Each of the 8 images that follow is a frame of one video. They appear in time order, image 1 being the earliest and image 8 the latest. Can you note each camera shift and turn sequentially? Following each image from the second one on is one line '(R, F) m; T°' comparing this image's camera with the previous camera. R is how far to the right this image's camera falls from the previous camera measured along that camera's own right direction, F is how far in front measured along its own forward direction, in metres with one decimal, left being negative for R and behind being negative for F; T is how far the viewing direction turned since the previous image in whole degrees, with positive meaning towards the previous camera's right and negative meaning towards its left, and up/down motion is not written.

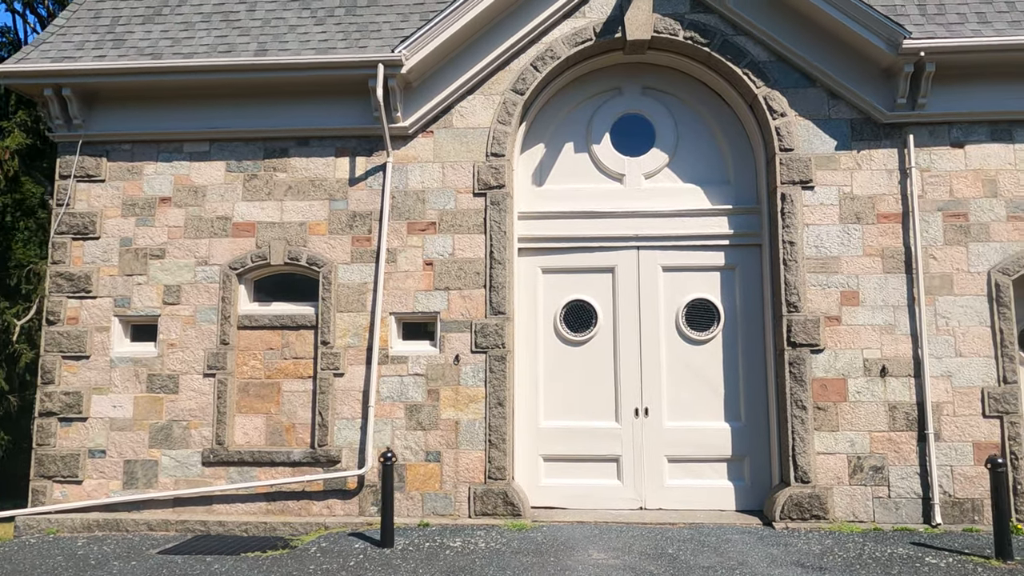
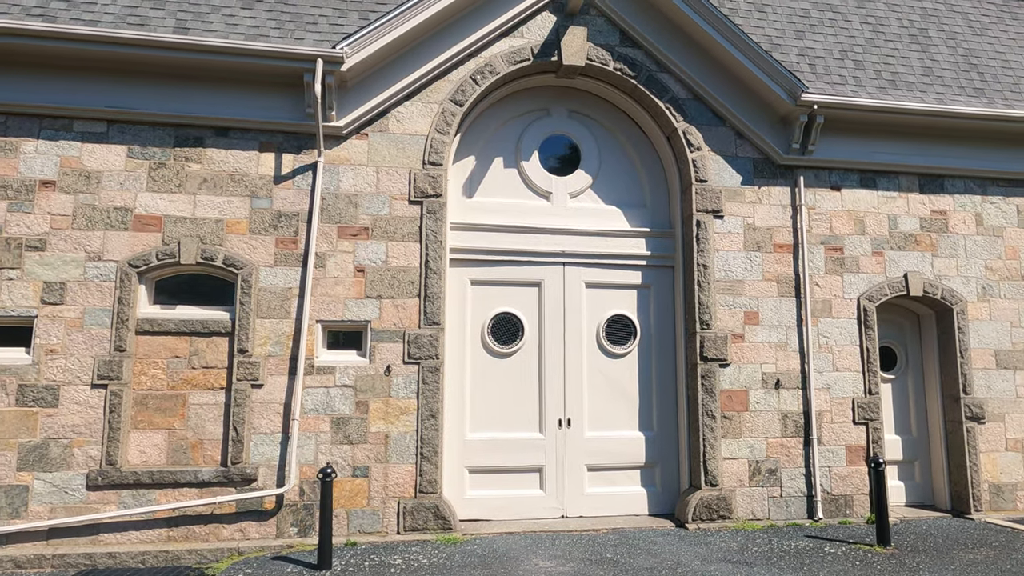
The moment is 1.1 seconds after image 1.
(-0.9, +0.1) m; +14°
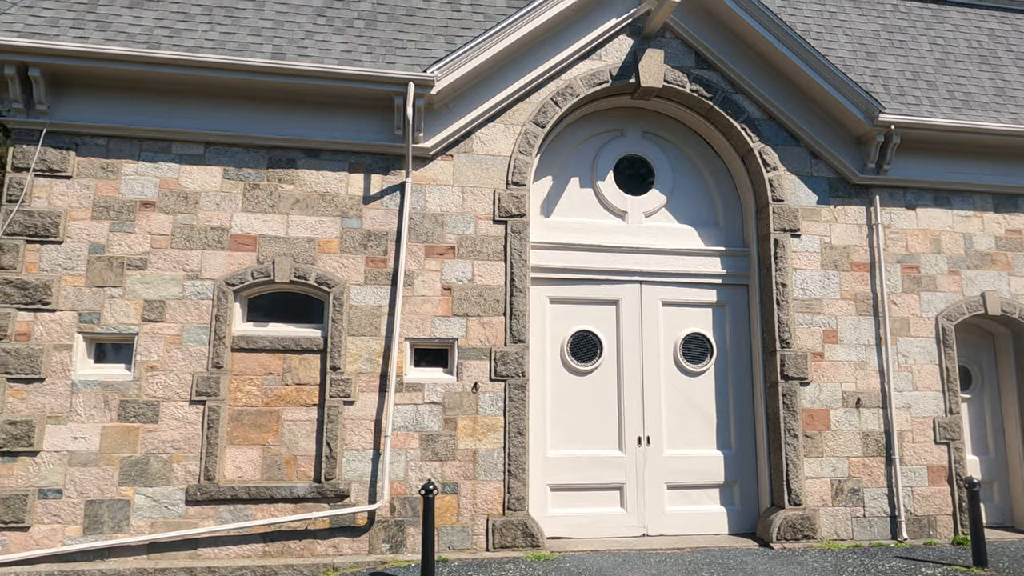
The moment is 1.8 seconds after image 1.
(-0.7, -0.1) m; -1°
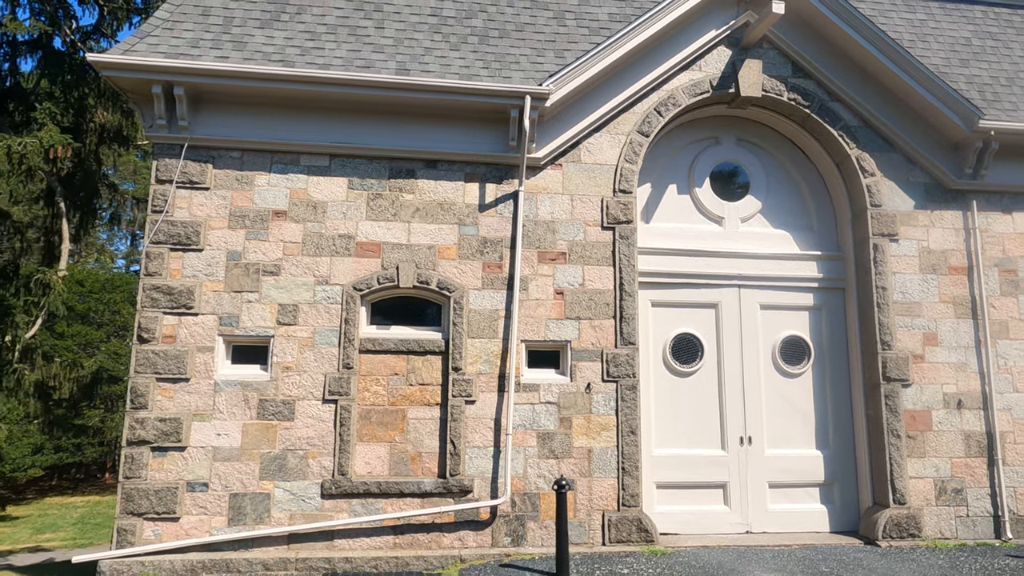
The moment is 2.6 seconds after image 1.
(-0.9, -0.3) m; -2°
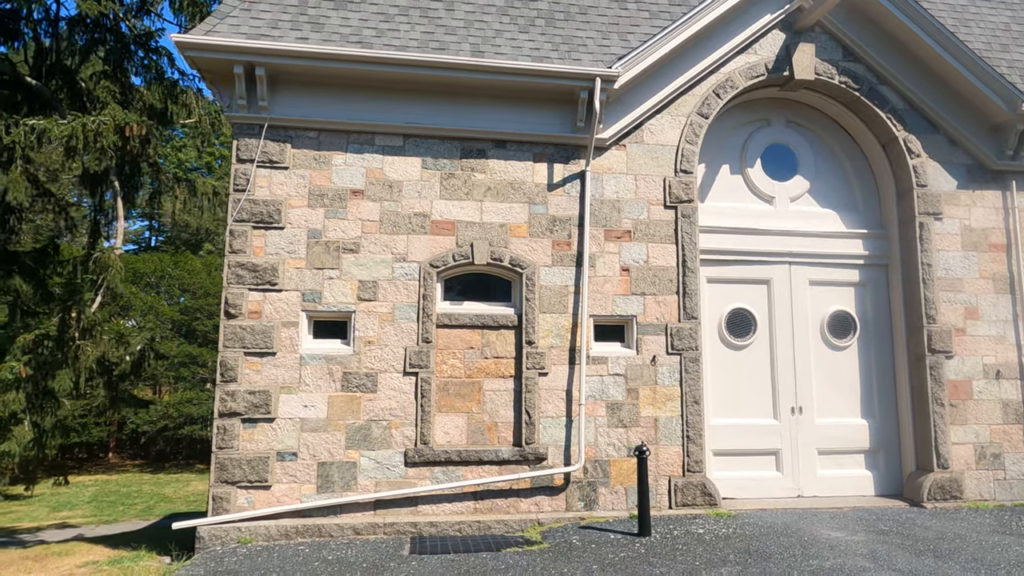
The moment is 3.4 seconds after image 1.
(-0.8, -0.2) m; +1°
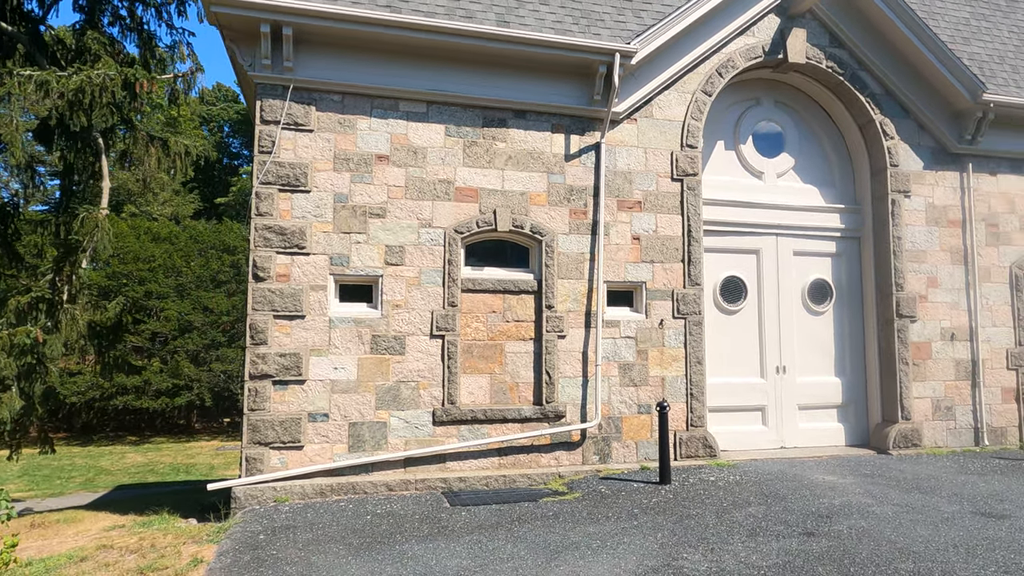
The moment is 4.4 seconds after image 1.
(-1.0, -0.2) m; +6°
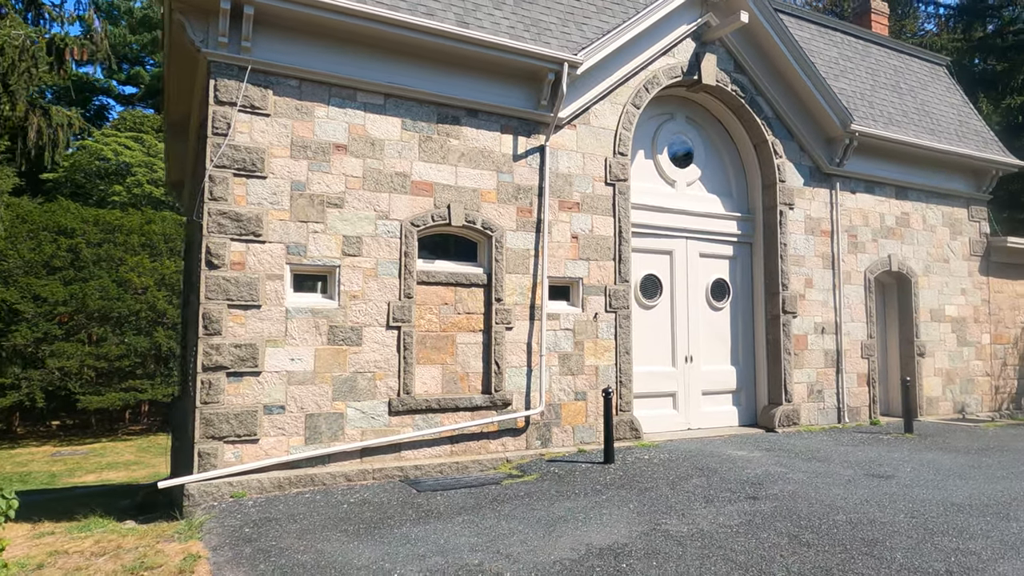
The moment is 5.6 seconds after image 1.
(-1.0, -0.2) m; +13°
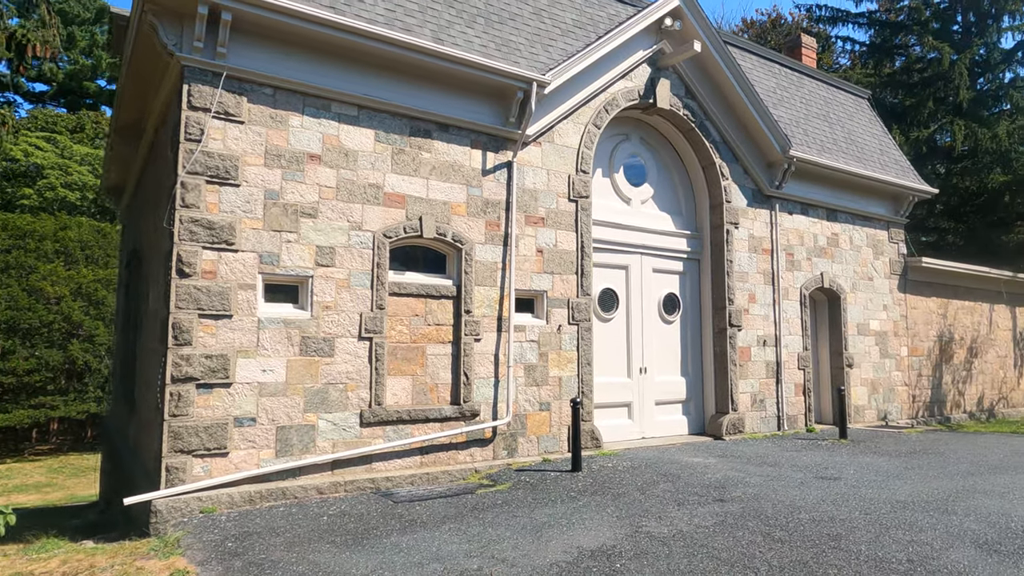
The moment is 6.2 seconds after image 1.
(-0.4, -0.1) m; +6°
